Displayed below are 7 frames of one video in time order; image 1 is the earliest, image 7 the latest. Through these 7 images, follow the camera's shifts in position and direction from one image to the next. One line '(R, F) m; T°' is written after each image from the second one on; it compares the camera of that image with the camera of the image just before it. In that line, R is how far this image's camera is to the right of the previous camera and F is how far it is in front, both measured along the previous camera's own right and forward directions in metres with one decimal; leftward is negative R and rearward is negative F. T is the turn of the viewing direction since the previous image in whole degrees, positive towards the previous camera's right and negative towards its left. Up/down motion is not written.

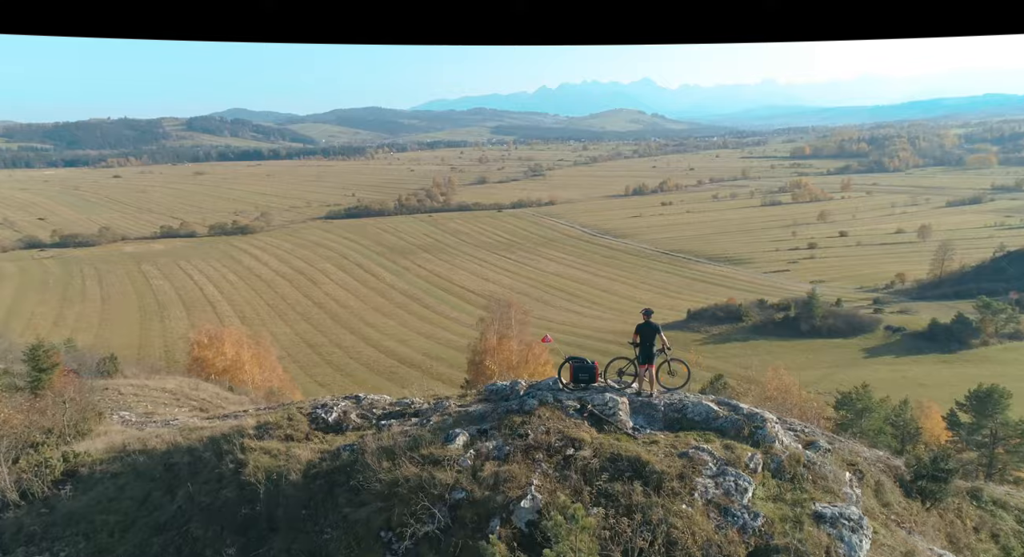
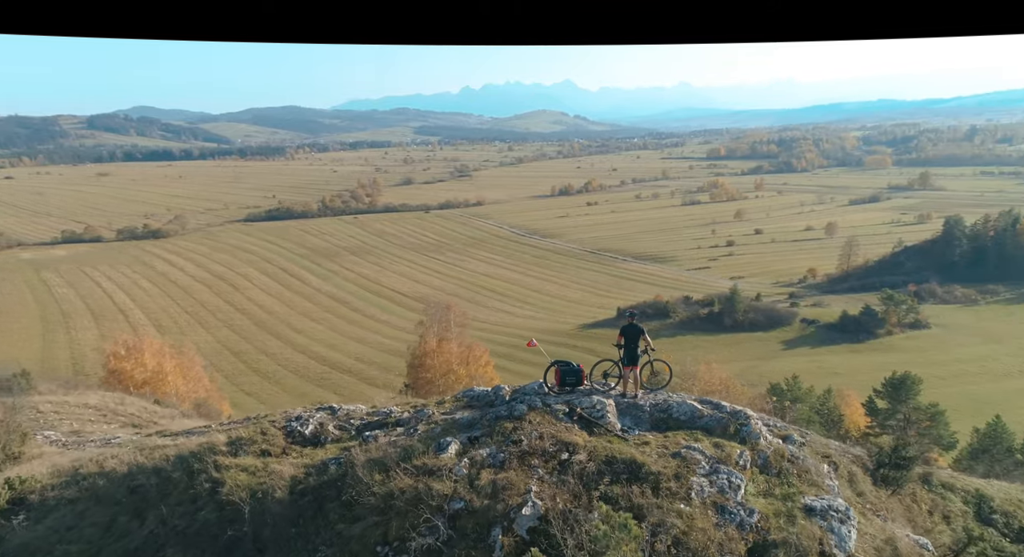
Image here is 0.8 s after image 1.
(-2.2, -0.2) m; +7°
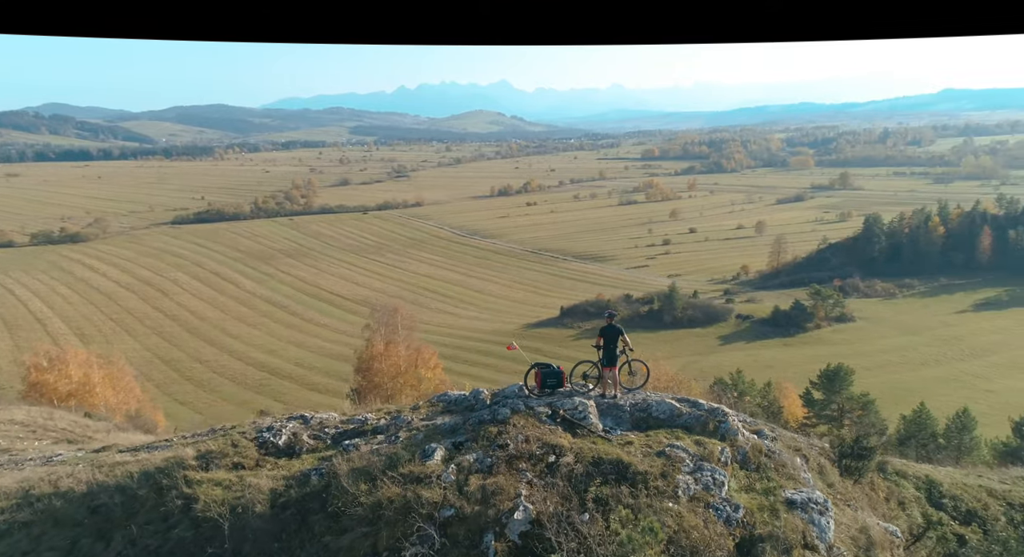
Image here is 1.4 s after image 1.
(-1.6, 0.0) m; +6°
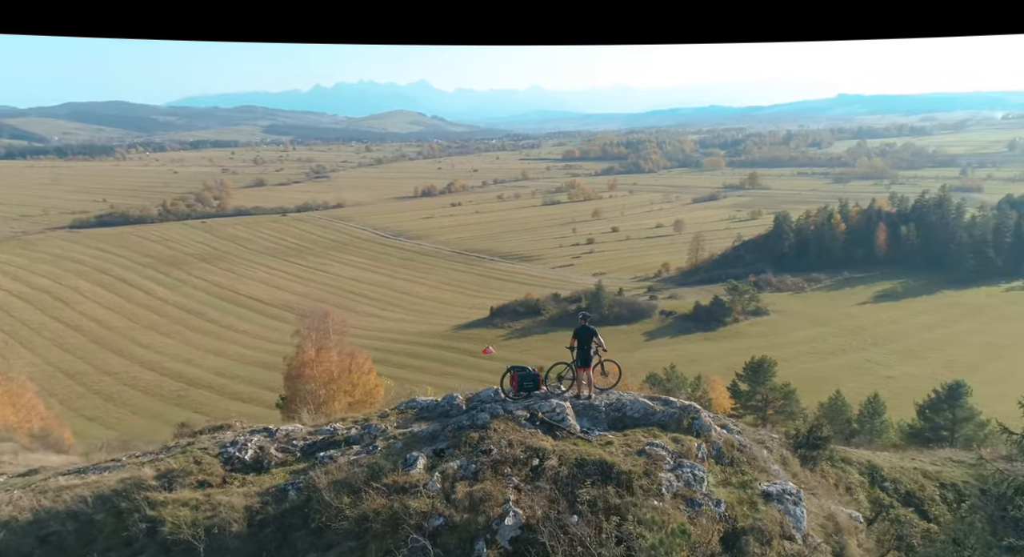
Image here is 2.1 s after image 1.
(-2.0, +0.1) m; +7°
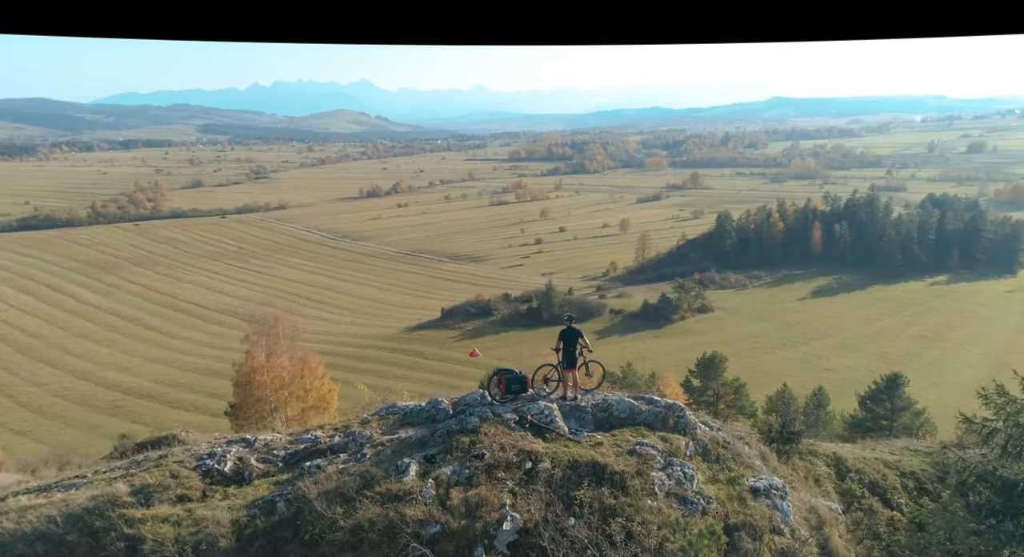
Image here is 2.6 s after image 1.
(-1.5, +0.1) m; +5°
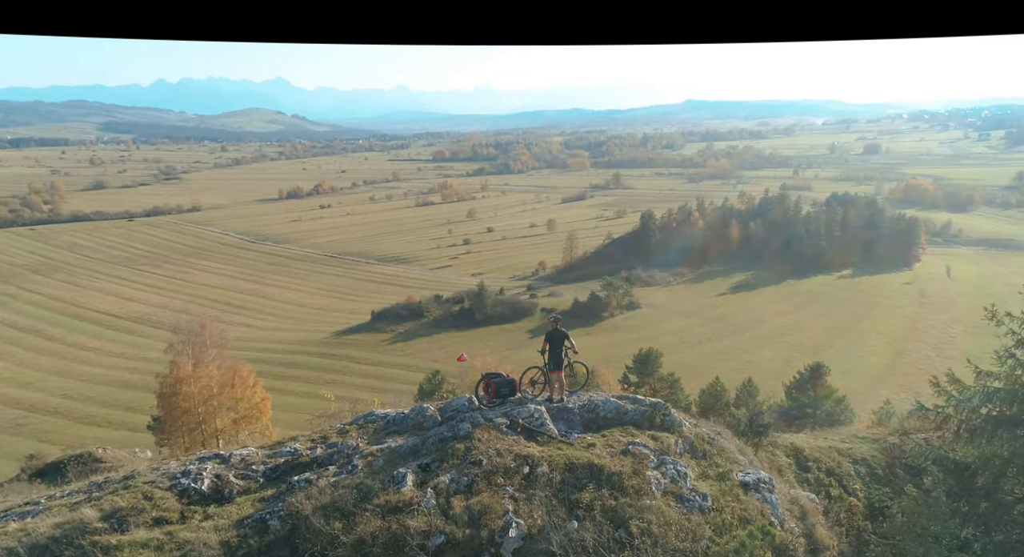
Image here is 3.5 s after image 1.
(-2.3, +0.4) m; +7°
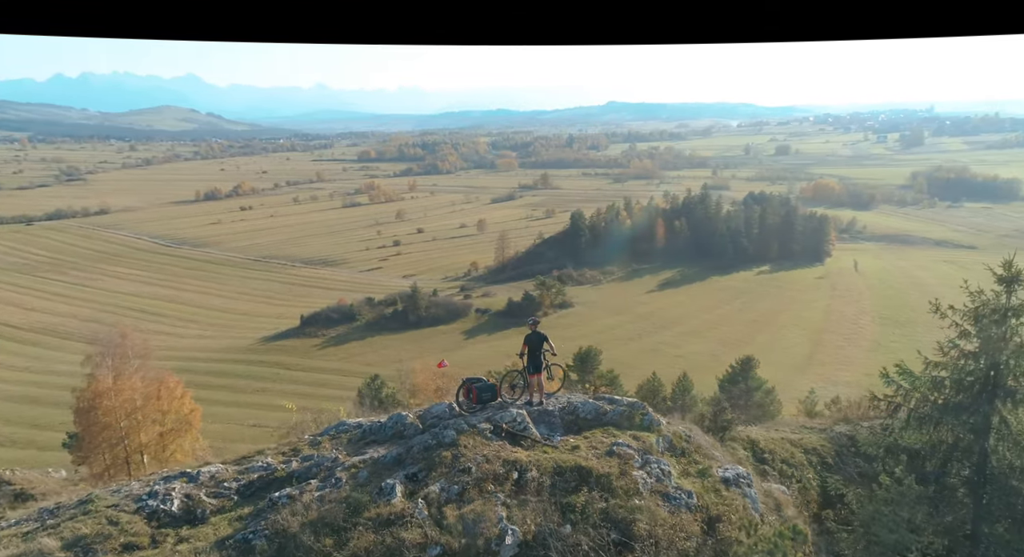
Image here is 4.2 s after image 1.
(-1.9, +0.3) m; +7°
